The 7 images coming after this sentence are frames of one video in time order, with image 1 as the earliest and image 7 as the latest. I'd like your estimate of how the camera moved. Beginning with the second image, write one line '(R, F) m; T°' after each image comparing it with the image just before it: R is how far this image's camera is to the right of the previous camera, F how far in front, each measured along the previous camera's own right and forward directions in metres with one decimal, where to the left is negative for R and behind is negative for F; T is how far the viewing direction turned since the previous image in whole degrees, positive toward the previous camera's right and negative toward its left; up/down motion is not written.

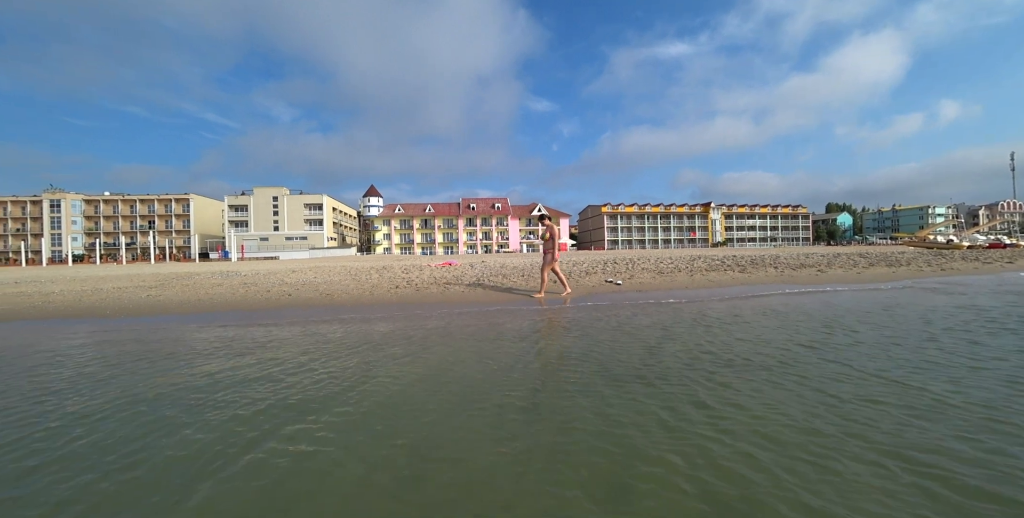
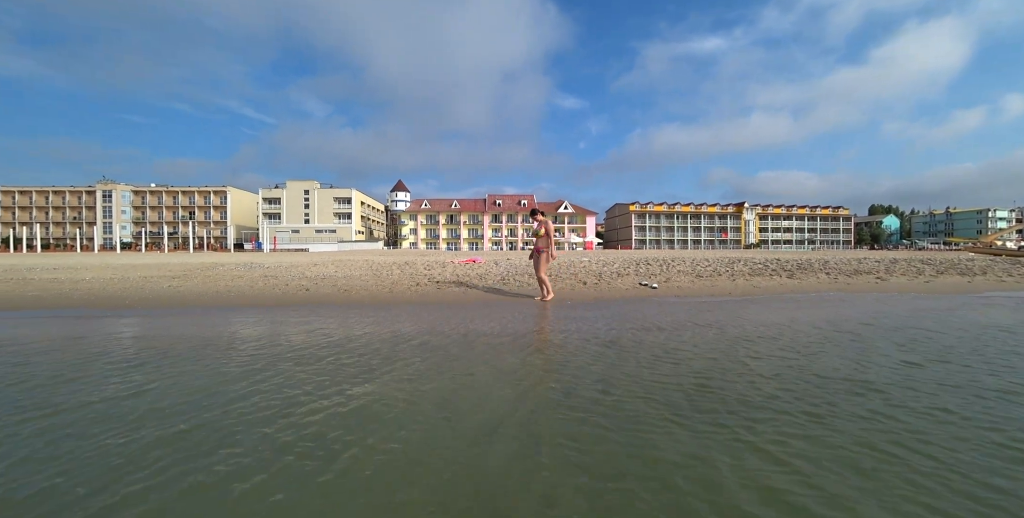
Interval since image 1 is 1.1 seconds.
(0.0, +0.6) m; -3°
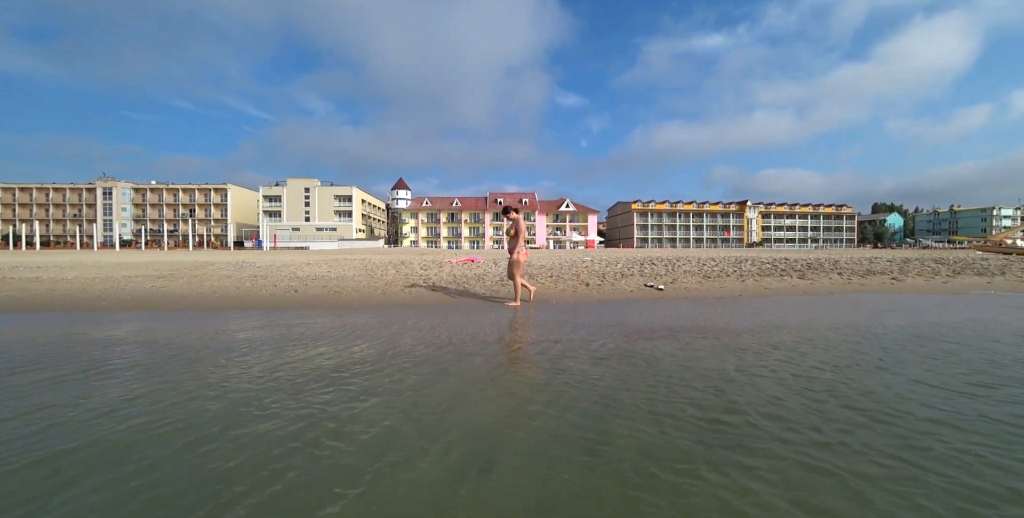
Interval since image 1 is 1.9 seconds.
(0.0, +0.4) m; 0°
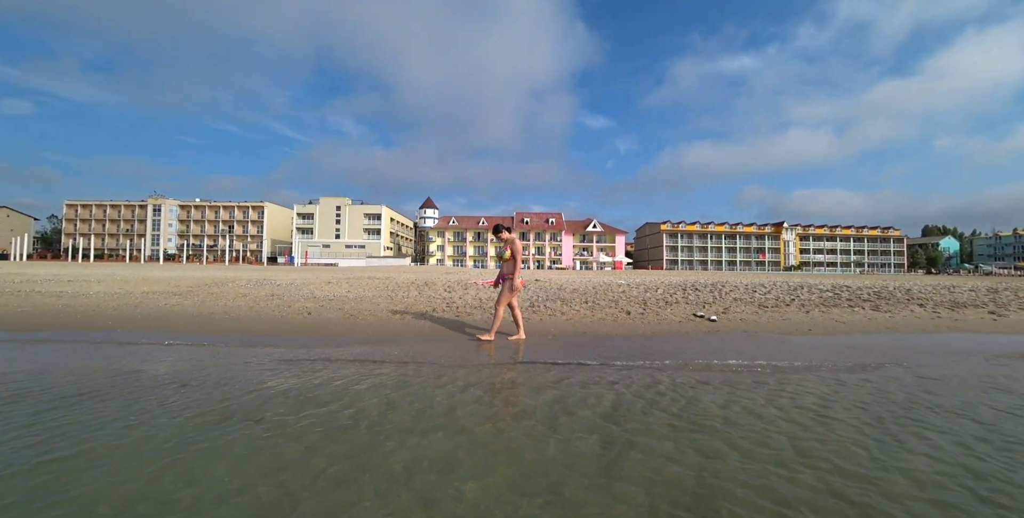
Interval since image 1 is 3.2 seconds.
(-0.1, +0.8) m; -4°
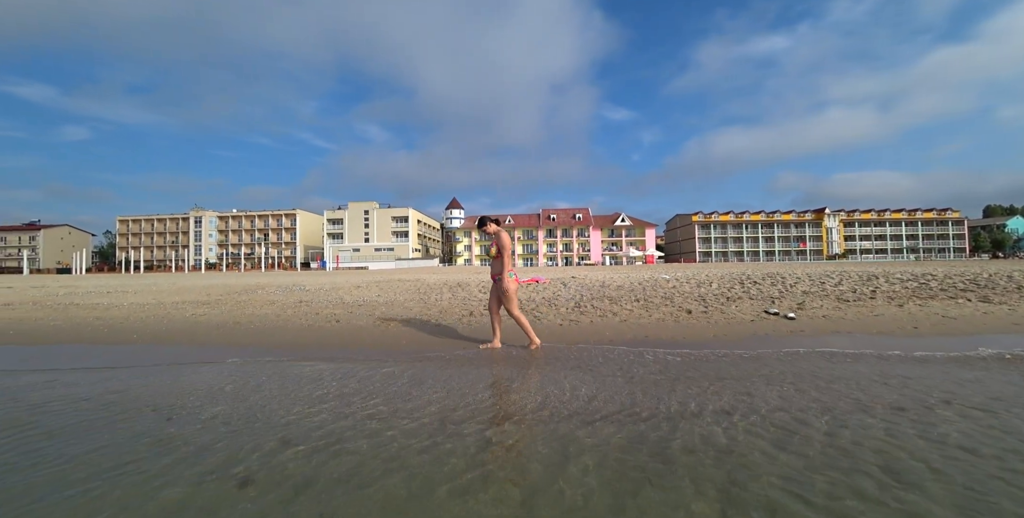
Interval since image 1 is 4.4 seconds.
(-0.3, +0.8) m; -4°
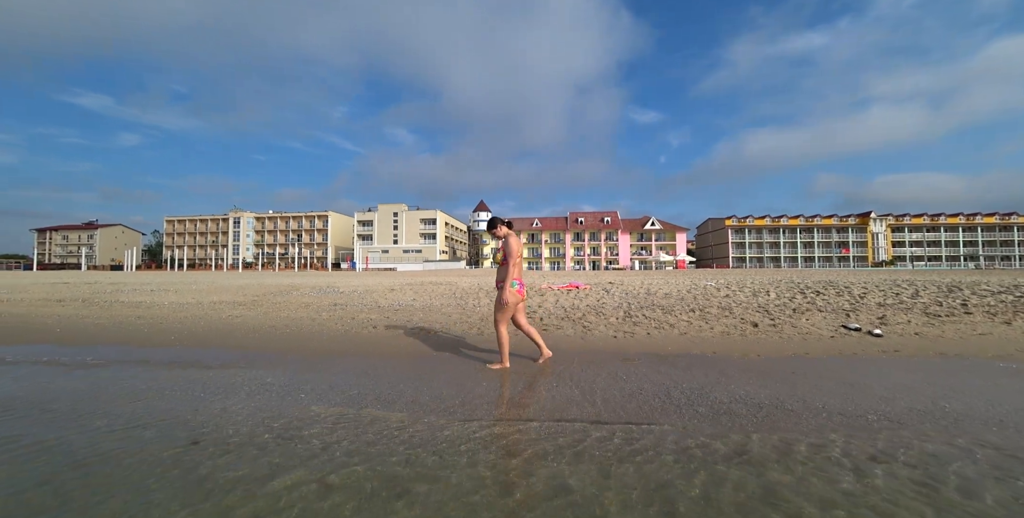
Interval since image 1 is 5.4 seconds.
(-0.4, +0.5) m; -3°
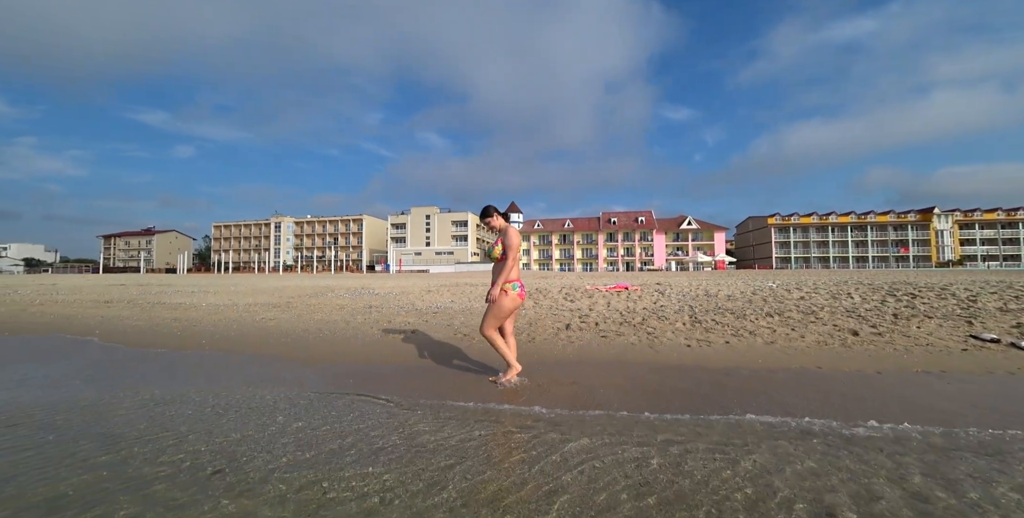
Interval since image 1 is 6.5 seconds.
(-0.3, +0.7) m; -4°
